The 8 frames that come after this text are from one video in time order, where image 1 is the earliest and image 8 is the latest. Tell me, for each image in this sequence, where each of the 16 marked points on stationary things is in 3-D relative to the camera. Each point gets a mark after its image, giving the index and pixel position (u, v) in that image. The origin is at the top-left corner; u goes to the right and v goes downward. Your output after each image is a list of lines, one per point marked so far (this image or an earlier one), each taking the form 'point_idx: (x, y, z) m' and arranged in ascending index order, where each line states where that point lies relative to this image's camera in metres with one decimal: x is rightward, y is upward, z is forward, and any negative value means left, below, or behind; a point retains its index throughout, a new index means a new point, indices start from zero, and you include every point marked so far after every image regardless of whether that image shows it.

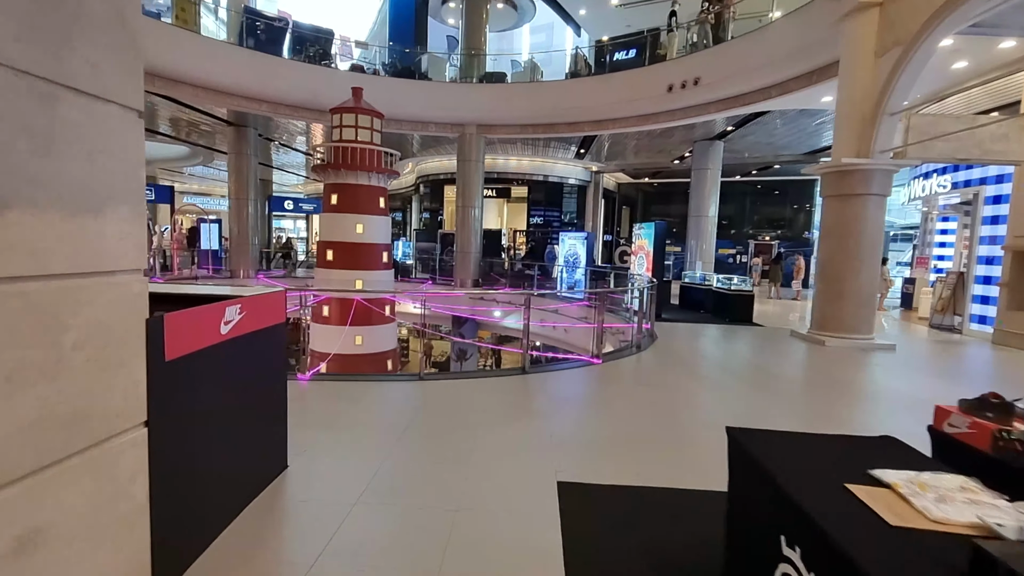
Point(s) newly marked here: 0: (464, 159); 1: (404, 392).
0: (-1.1, +3.1, +12.3) m
1: (-0.8, -0.8, +4.0) m
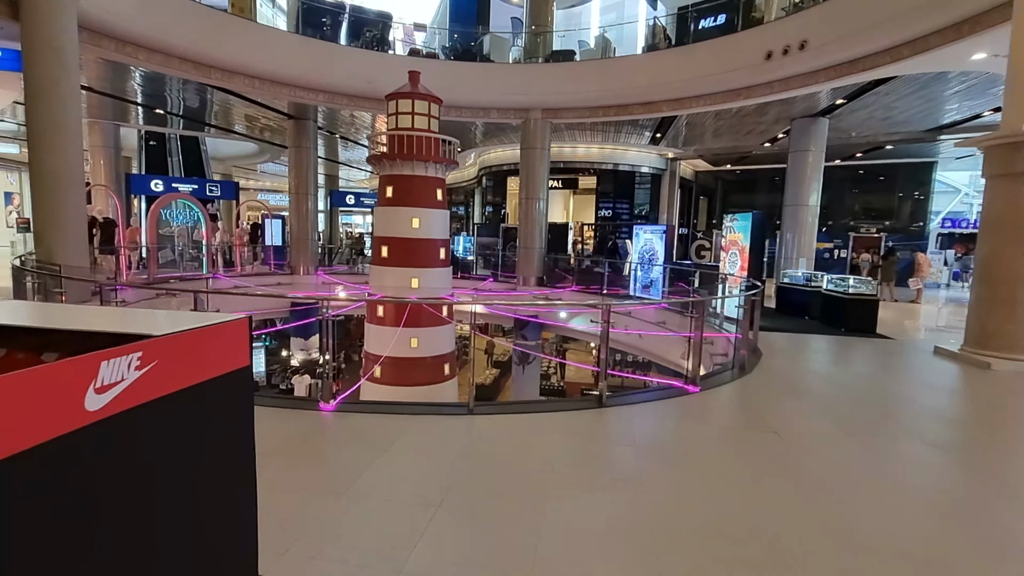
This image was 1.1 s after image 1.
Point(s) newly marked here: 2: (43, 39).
0: (+0.4, +3.1, +11.4) m
1: (-0.4, -0.8, +3.1) m
2: (-5.8, +3.1, +6.4) m
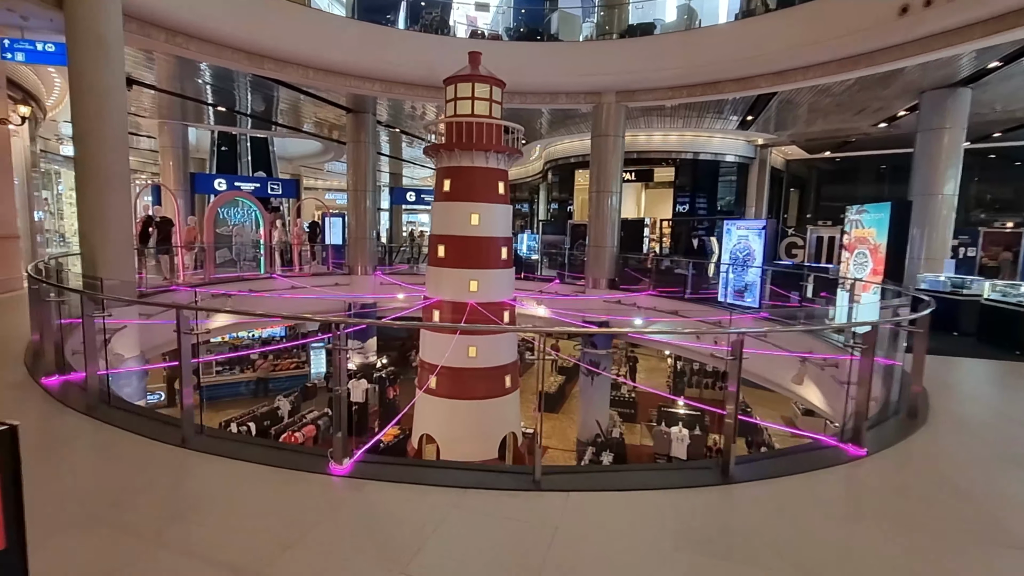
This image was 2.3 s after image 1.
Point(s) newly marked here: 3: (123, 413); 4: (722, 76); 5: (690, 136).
0: (+1.8, +3.1, +10.3) m
1: (0.0, -0.9, +2.1) m
2: (-5.0, +3.0, +6.1) m
3: (-2.3, -0.7, +3.0) m
4: (+3.8, +3.8, +9.3) m
5: (+4.7, +4.0, +13.7) m
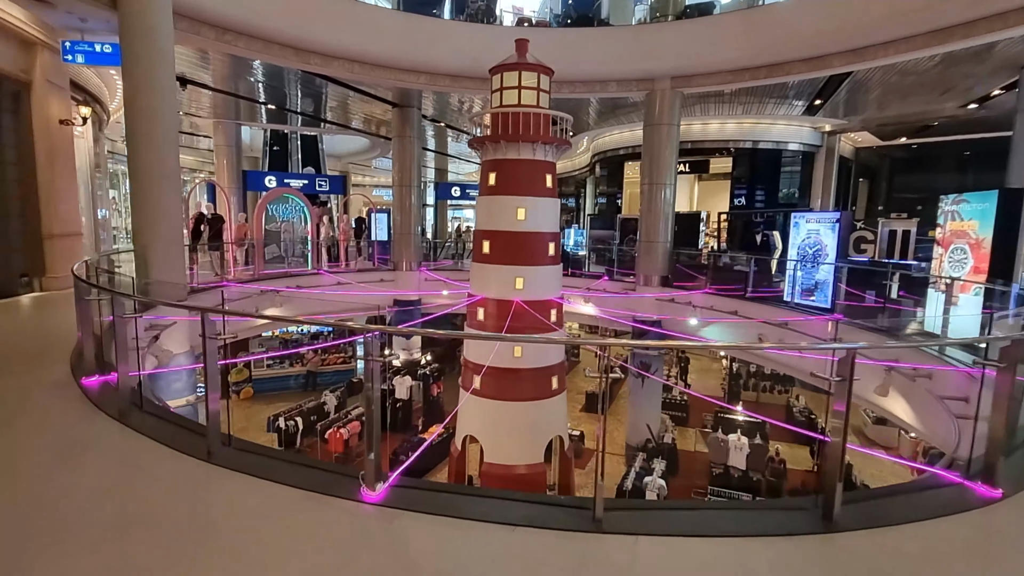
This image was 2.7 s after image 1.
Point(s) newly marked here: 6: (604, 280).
0: (+2.7, +3.1, +9.8) m
1: (+0.2, -0.9, +1.8) m
2: (-4.4, +3.1, +6.1) m
3: (-2.0, -0.7, +2.8) m
4: (+4.6, +3.8, +8.6) m
5: (+5.9, +4.1, +12.9) m
6: (+1.9, +0.2, +10.7) m
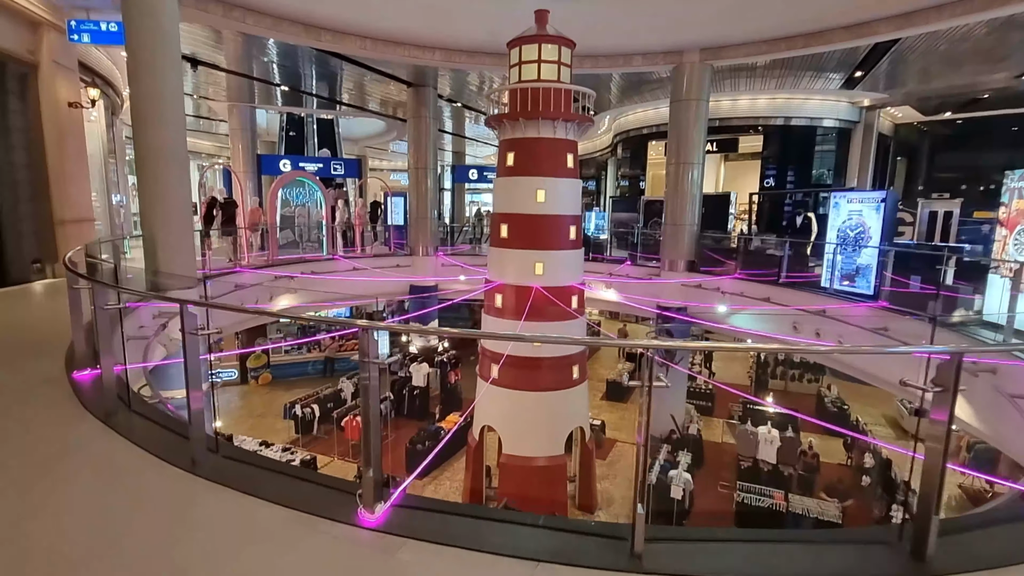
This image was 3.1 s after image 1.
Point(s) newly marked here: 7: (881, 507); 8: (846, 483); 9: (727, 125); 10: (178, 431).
0: (+3.0, +3.4, +9.2) m
1: (+0.2, -0.9, +1.5) m
2: (-4.2, +3.2, +5.9) m
3: (-1.9, -0.7, +2.6) m
4: (+4.9, +4.1, +8.0) m
5: (+6.4, +4.5, +12.2) m
6: (+2.3, +0.5, +10.3) m
7: (+5.1, -3.1, +7.2) m
8: (+5.2, -3.0, +8.1) m
9: (+5.4, +4.1, +12.9) m
10: (-1.6, -0.7, +2.5) m
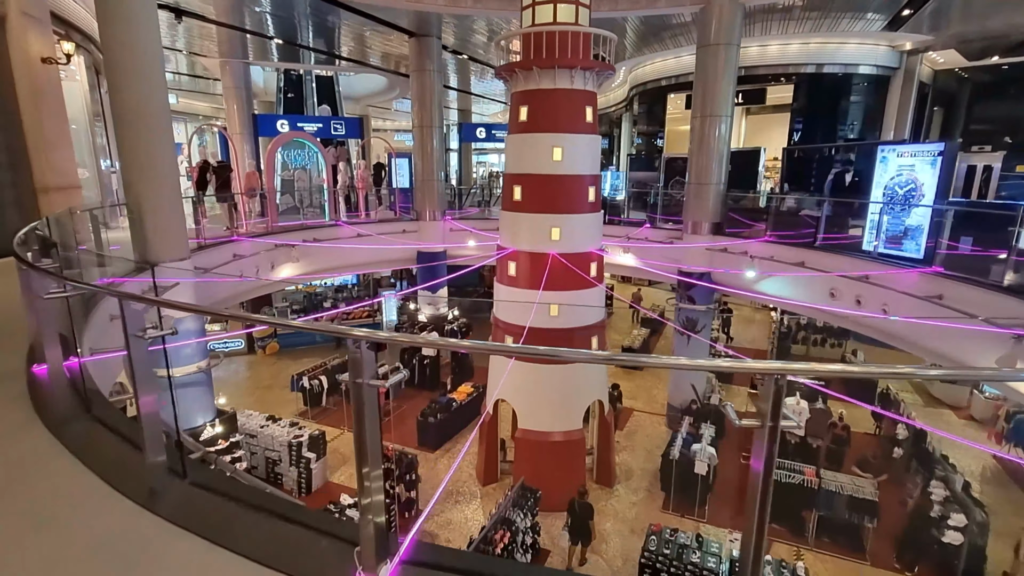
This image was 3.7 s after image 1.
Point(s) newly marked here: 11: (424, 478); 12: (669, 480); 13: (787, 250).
0: (+3.2, +4.0, +8.4) m
1: (+0.3, -0.9, +1.1) m
2: (-4.1, +3.5, +5.2) m
3: (-1.7, -0.6, +2.2) m
4: (+5.0, +4.6, +7.1) m
5: (+6.6, +5.3, +11.3) m
6: (+2.5, +1.2, +9.7) m
7: (+5.3, -2.6, +6.8) m
8: (+5.4, -2.5, +7.7) m
9: (+5.6, +4.9, +12.0) m
10: (-1.5, -0.6, +2.0) m
11: (-1.3, -2.8, +7.6) m
12: (+2.2, -2.7, +7.3) m
13: (+4.1, +0.6, +7.7) m
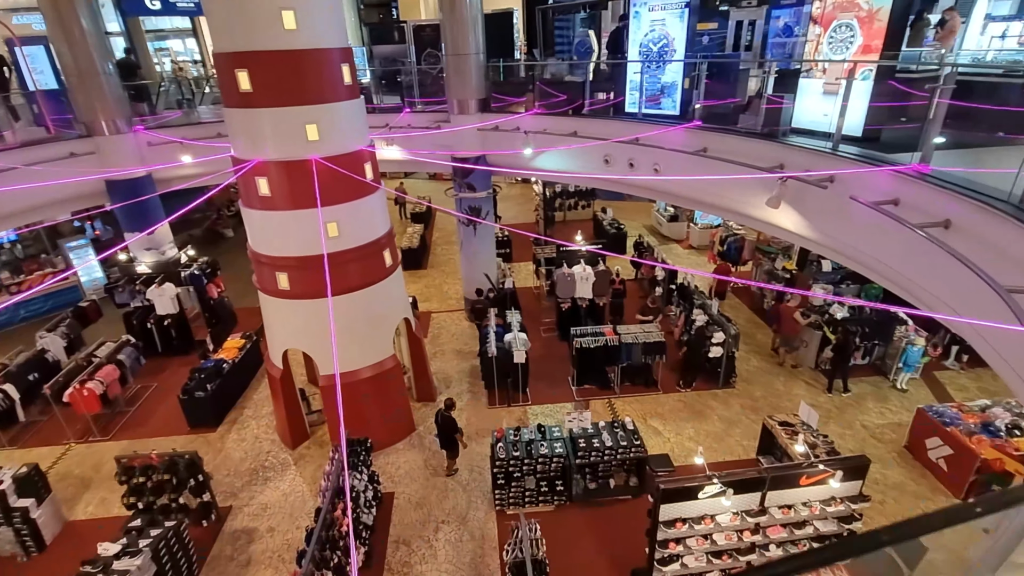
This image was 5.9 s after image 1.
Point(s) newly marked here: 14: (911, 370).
0: (-1.0, +5.6, +7.0) m
1: (+0.6, -0.9, +0.6) m
2: (-5.8, +2.9, +1.3) m
3: (-1.8, -0.9, +0.6) m
4: (+1.1, +6.4, +6.5) m
5: (+0.5, +8.1, +10.6) m
6: (-1.7, +2.9, +8.6) m
7: (+2.6, -0.4, +8.0) m
8: (+2.3, -0.2, +8.8) m
9: (-0.6, +7.6, +10.9) m
10: (-1.5, -0.9, +0.6) m
11: (-3.5, -2.1, +6.1) m
12: (-0.3, -1.2, +7.2) m
13: (+0.7, +2.4, +7.5) m
14: (+5.5, -1.1, +7.1) m
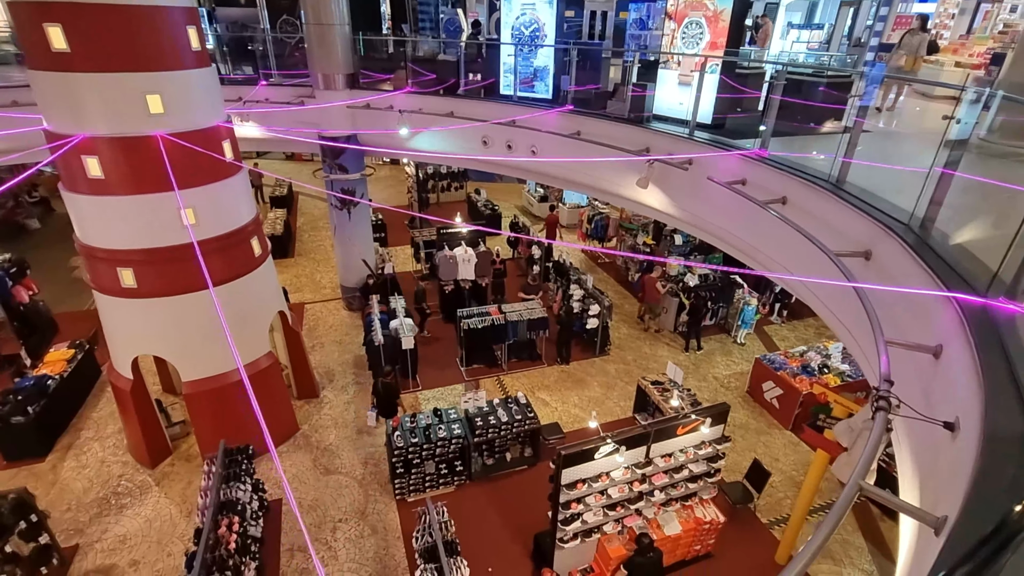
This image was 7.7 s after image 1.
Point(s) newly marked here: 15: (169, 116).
0: (-2.8, +5.7, +6.3) m
1: (+0.7, -0.8, +0.7) m
2: (-5.9, +2.6, -0.3) m
3: (-1.6, -1.0, +0.2) m
4: (-0.6, +6.7, +6.3) m
5: (-2.3, +8.4, +10.1) m
6: (-3.7, +3.1, +7.8) m
7: (+0.8, 0.0, +8.5) m
8: (+0.3, +0.2, +9.2) m
9: (-3.5, +7.9, +10.1) m
10: (-1.3, -0.9, +0.3) m
11: (-4.6, -2.1, +5.1) m
12: (-1.8, -1.0, +6.9) m
13: (-1.1, +2.7, +7.4) m
14: (+3.8, -0.6, +8.3) m
15: (-3.0, +1.5, +4.5) m
